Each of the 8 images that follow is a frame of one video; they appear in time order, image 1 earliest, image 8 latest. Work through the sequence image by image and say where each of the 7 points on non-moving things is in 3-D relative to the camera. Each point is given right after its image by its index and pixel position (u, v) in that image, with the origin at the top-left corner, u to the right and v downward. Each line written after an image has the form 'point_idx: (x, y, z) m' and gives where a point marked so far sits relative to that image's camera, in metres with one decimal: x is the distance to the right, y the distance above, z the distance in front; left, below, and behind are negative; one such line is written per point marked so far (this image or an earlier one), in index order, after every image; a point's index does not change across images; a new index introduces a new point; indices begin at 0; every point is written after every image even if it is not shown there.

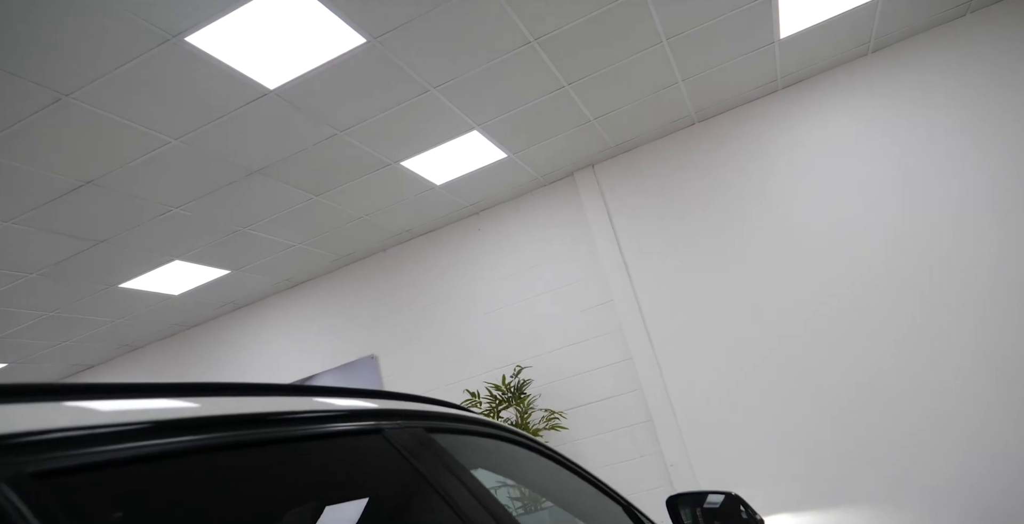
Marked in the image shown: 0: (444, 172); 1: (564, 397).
0: (-0.4, +0.6, +5.4) m
1: (+0.4, -1.0, +5.9) m
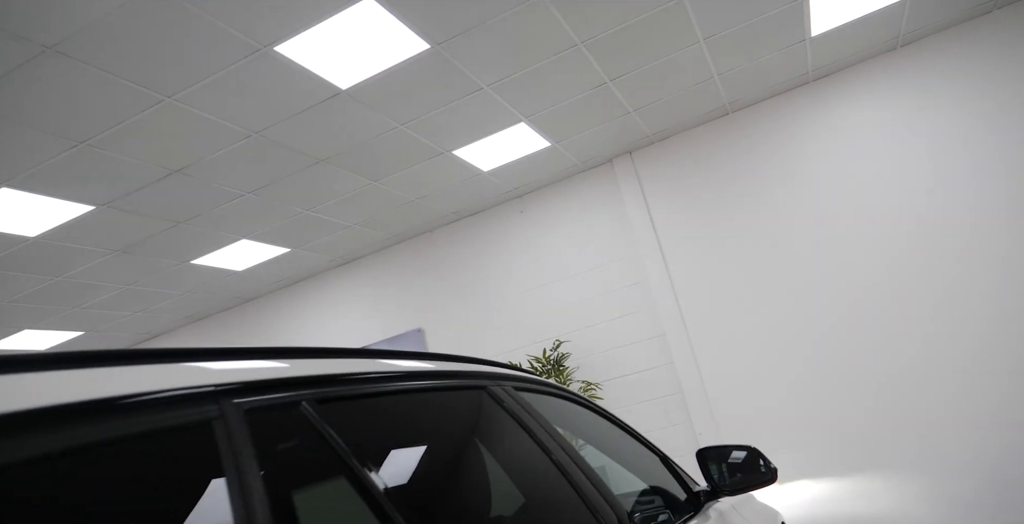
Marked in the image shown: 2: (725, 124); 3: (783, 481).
0: (-0.1, +0.7, +5.8) m
1: (+0.7, -0.8, +6.3) m
2: (+1.6, +1.1, +6.1) m
3: (+1.8, -1.5, +5.4) m
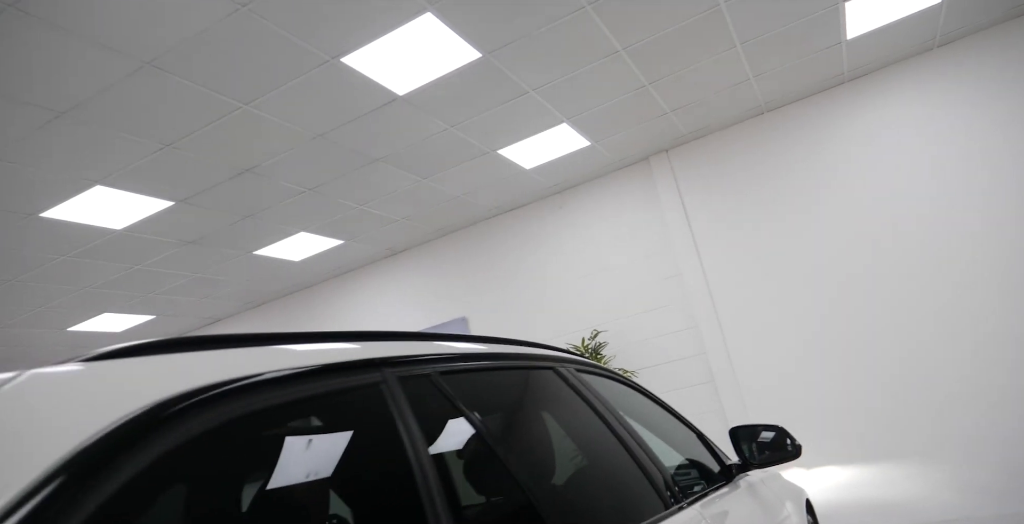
0: (+0.2, +0.8, +6.1) m
1: (+1.0, -0.8, +6.6) m
2: (+2.0, +1.1, +6.3) m
3: (+2.1, -1.5, +5.7) m
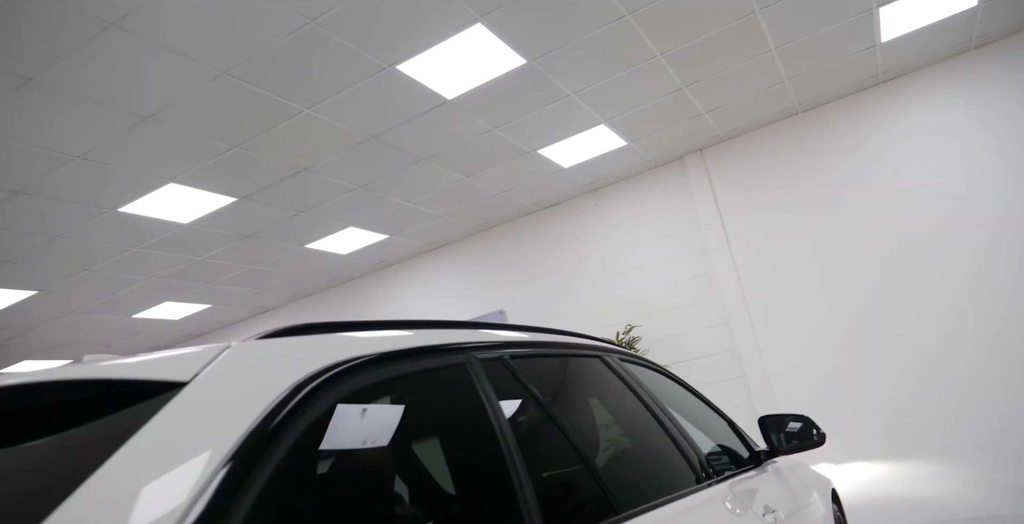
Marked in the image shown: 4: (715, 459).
0: (+0.5, +0.8, +6.3) m
1: (+1.3, -0.8, +6.8) m
2: (+2.3, +1.1, +6.5) m
3: (+2.4, -1.4, +5.8) m
4: (+0.6, -0.6, +2.4) m
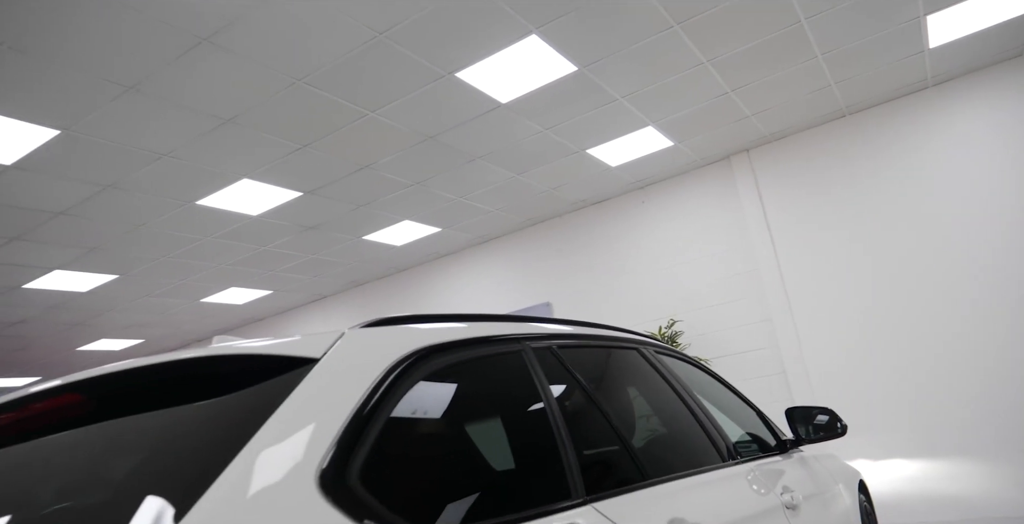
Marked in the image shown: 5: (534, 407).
0: (+0.9, +0.9, +6.5) m
1: (+1.7, -0.7, +6.9) m
2: (+2.7, +1.1, +6.6) m
3: (+2.7, -1.5, +6.0) m
4: (+0.8, -0.6, +2.7) m
5: (0.0, -0.3, +1.6) m
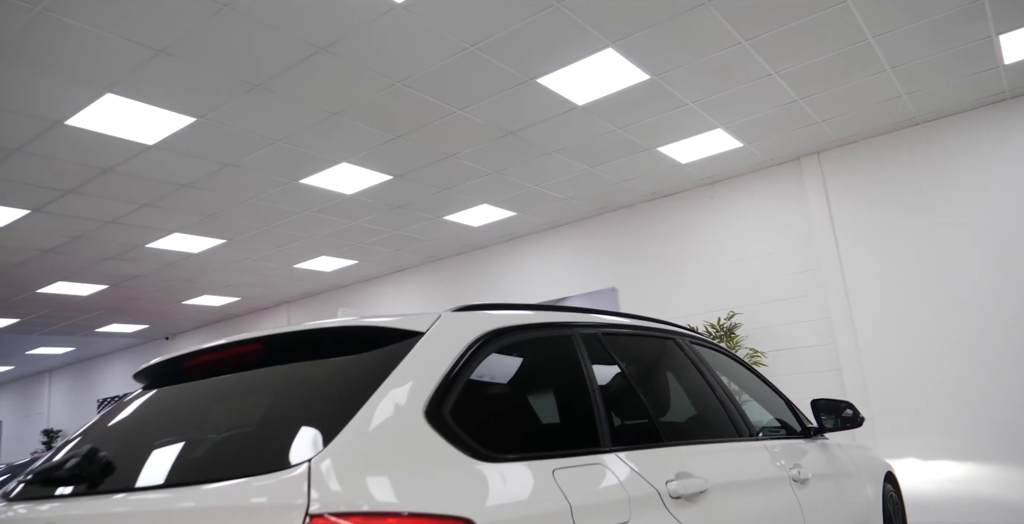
0: (+1.5, +0.9, +6.8) m
1: (+2.3, -0.7, +7.3) m
2: (+3.3, +1.1, +6.8) m
3: (+3.2, -1.5, +6.2) m
4: (+1.0, -0.6, +3.1) m
5: (+0.2, -0.3, +2.0) m
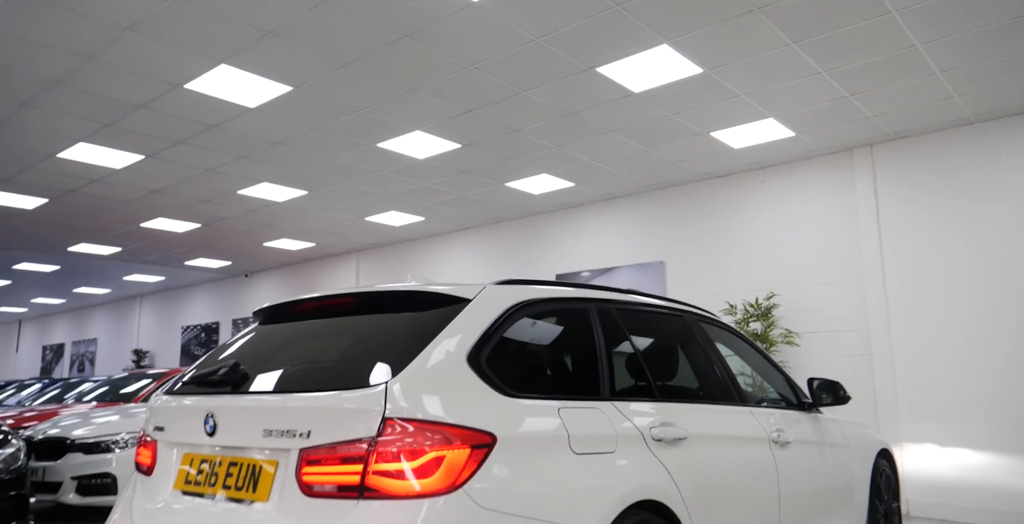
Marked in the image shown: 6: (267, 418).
0: (+2.1, +1.1, +7.2) m
1: (+2.8, -0.6, +7.6) m
2: (+3.9, +1.1, +7.0) m
3: (+3.5, -1.5, +6.6) m
4: (+1.1, -0.6, +3.6) m
5: (+0.3, -0.3, +2.6) m
6: (-0.6, -0.4, +2.1) m
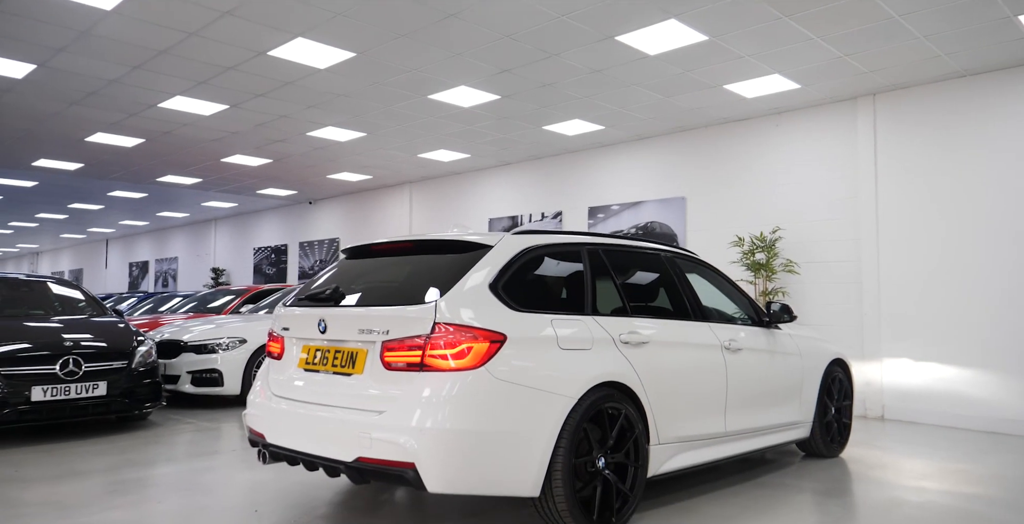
0: (+2.4, +1.7, +8.0) m
1: (+3.1, +0.1, +8.6) m
2: (+4.2, +1.7, +7.7) m
3: (+3.8, -0.9, +7.6) m
4: (+1.2, -0.3, +4.6) m
5: (+0.3, -0.1, +3.6) m
6: (-0.6, -0.2, +3.2) m
